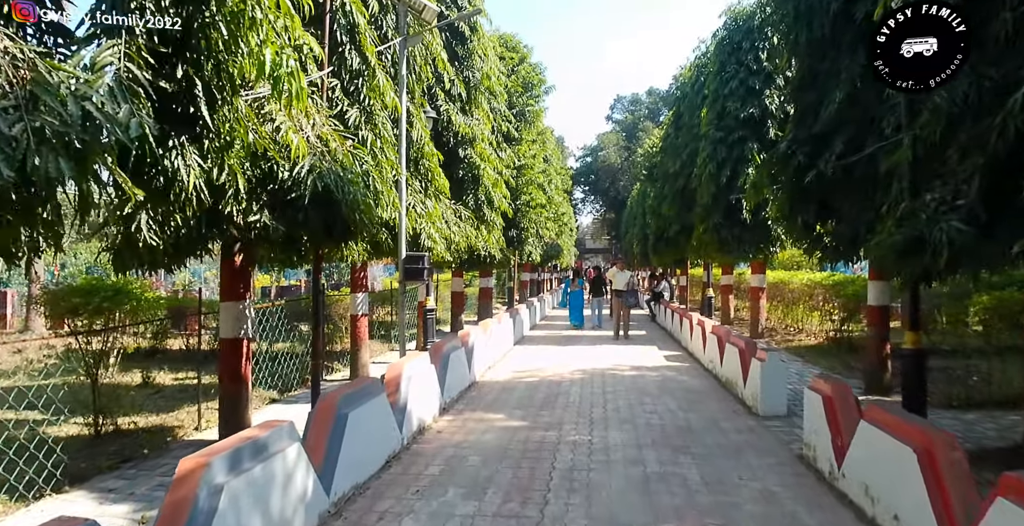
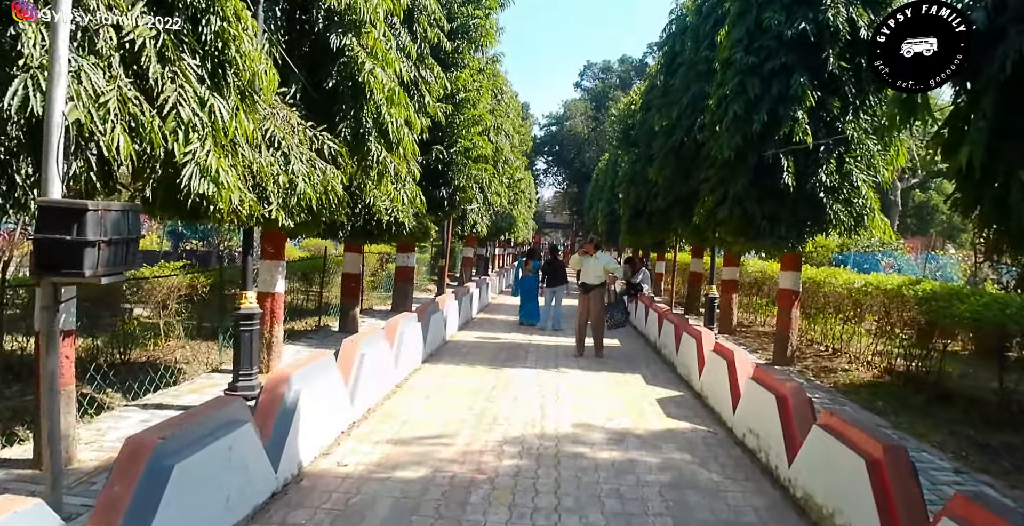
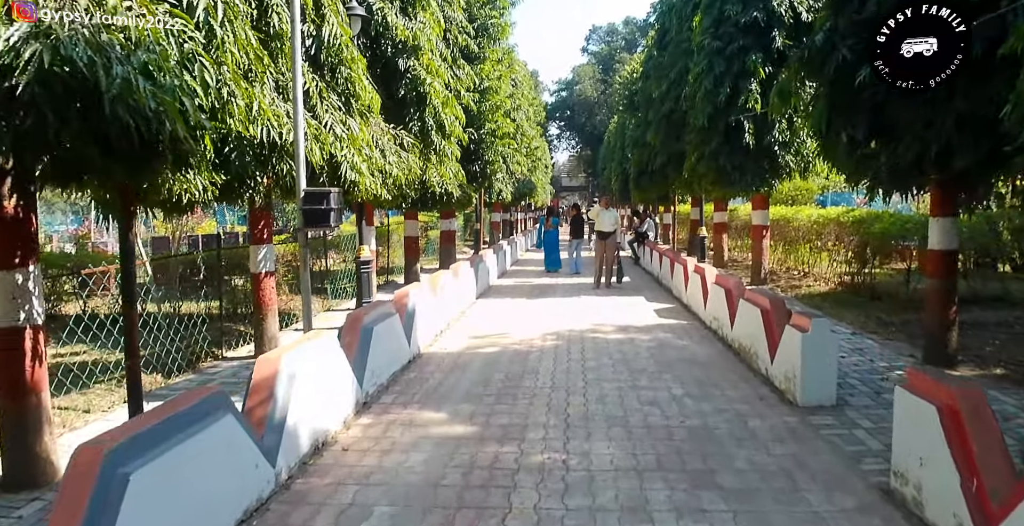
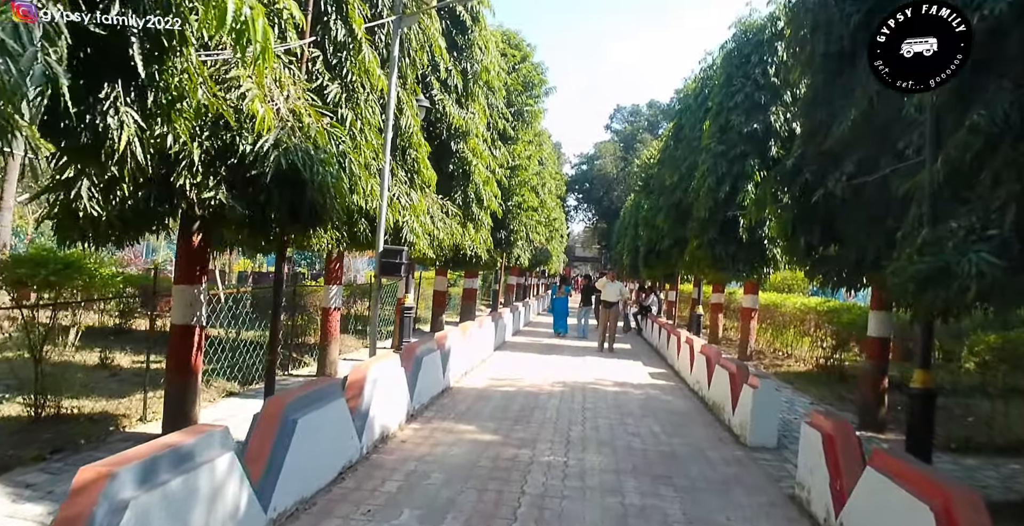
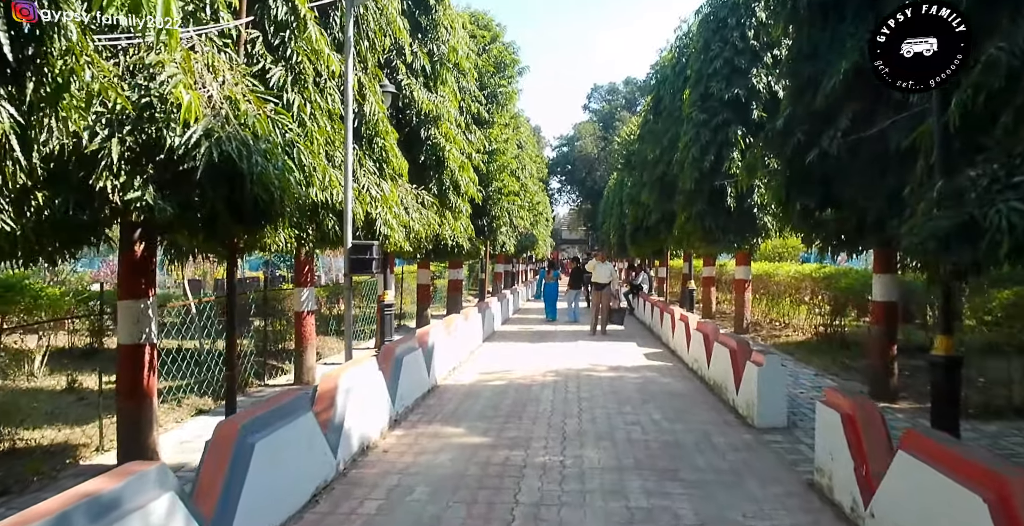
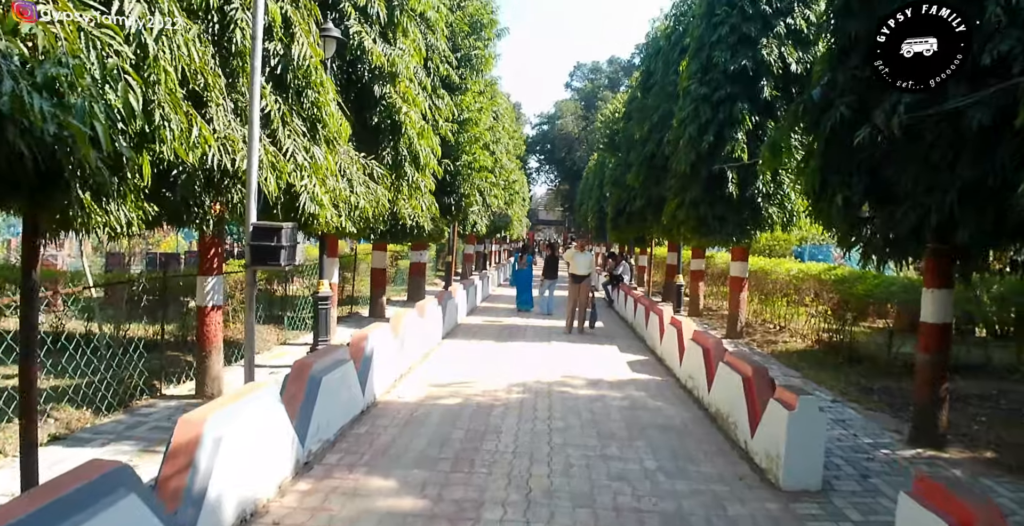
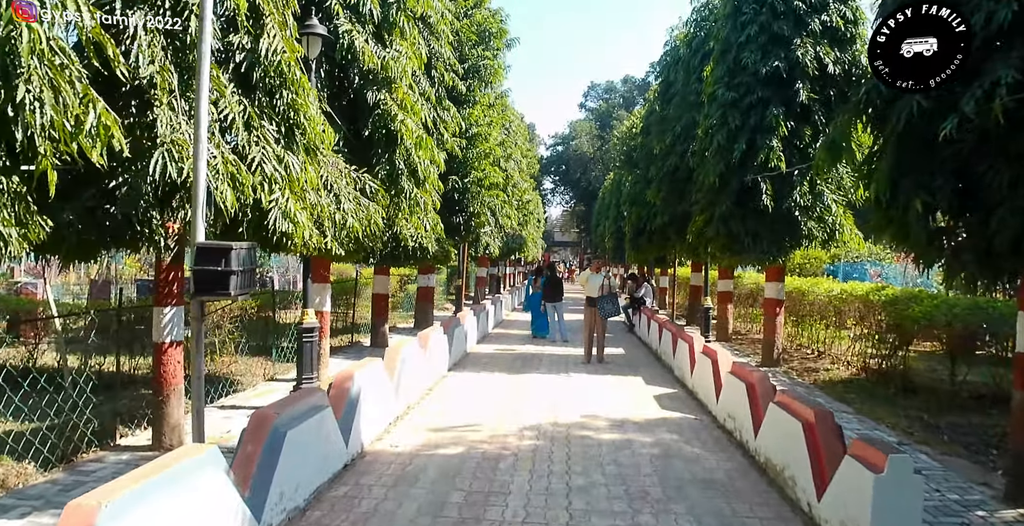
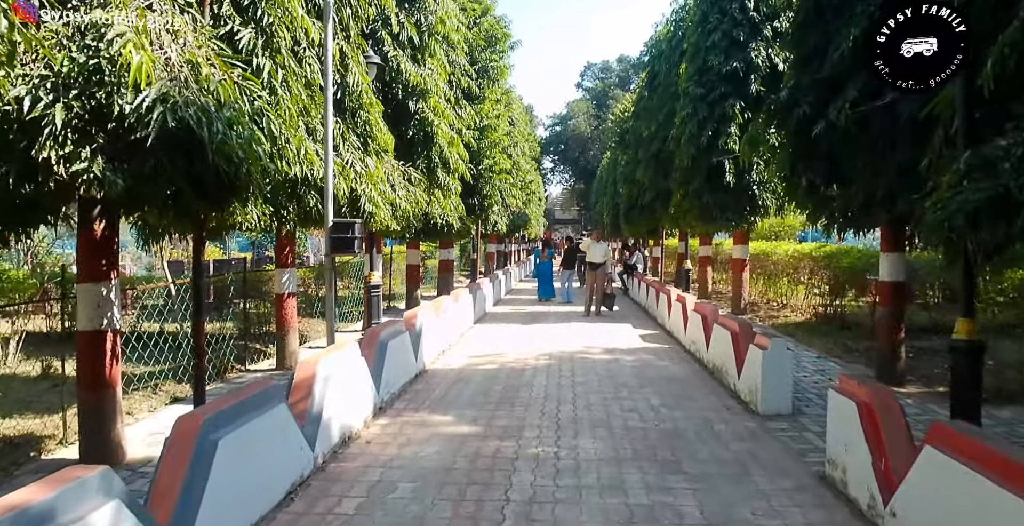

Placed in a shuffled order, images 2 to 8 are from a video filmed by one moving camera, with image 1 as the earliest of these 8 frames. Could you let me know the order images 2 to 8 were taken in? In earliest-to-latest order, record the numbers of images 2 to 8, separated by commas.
4, 5, 8, 3, 6, 7, 2
